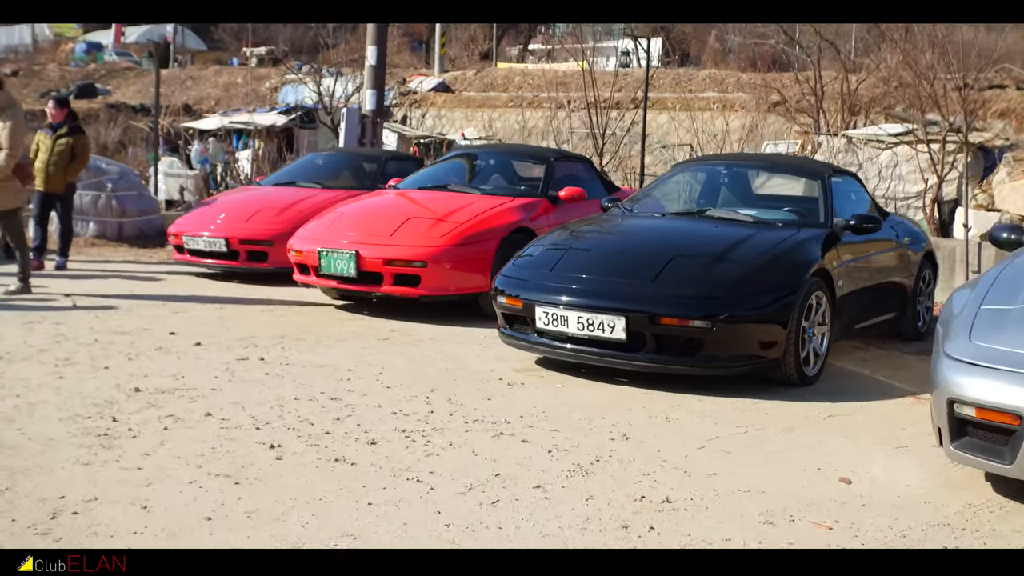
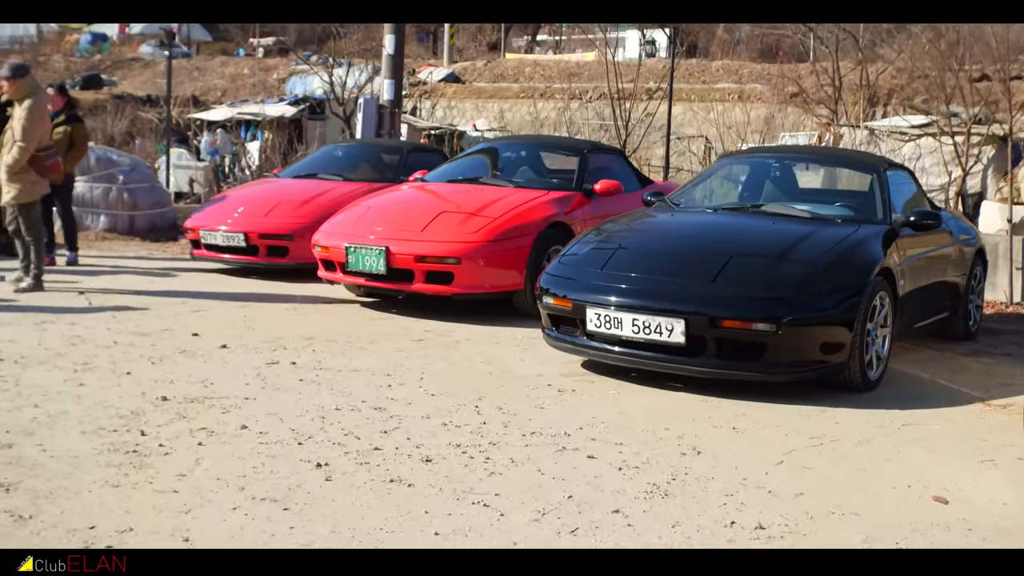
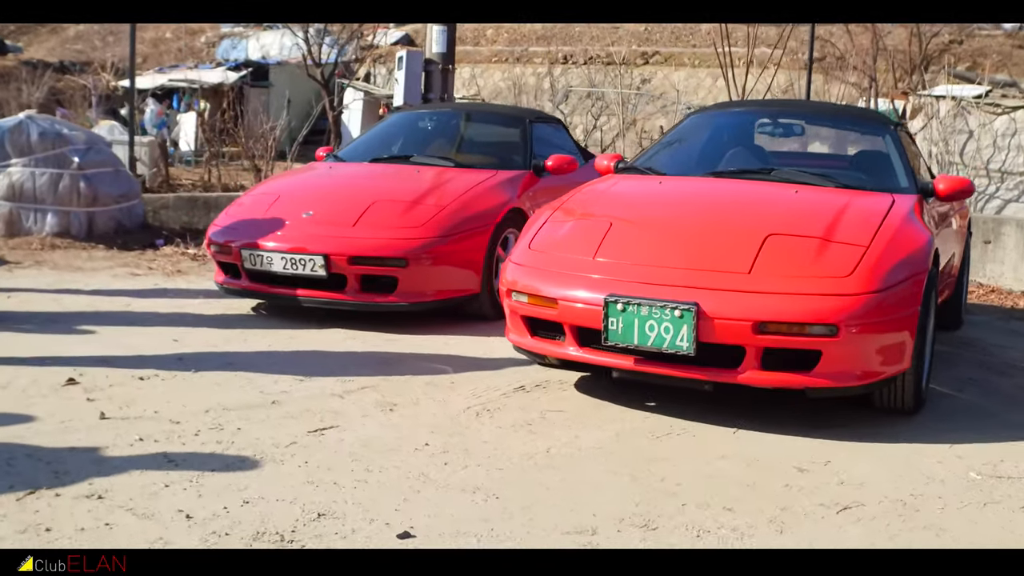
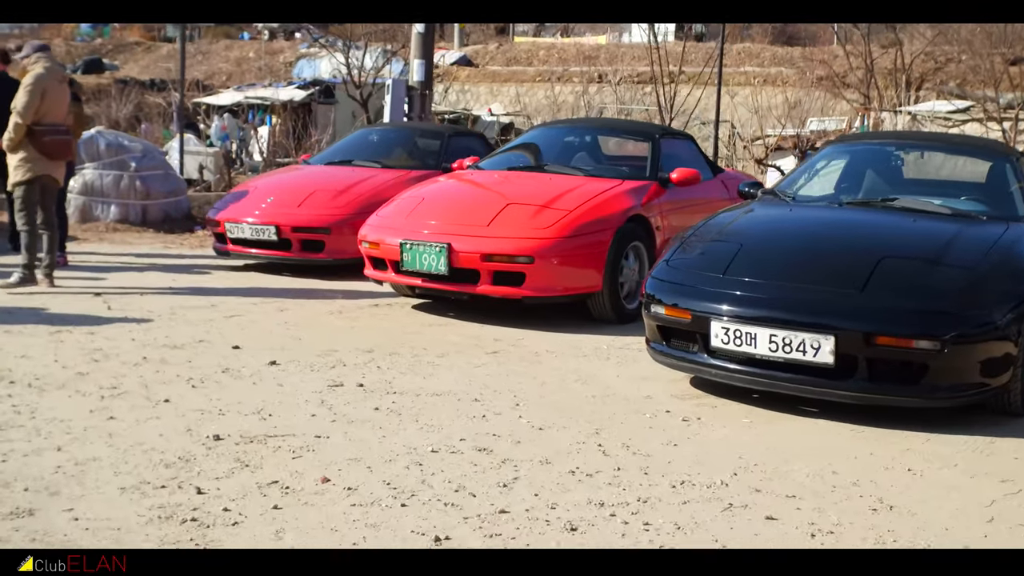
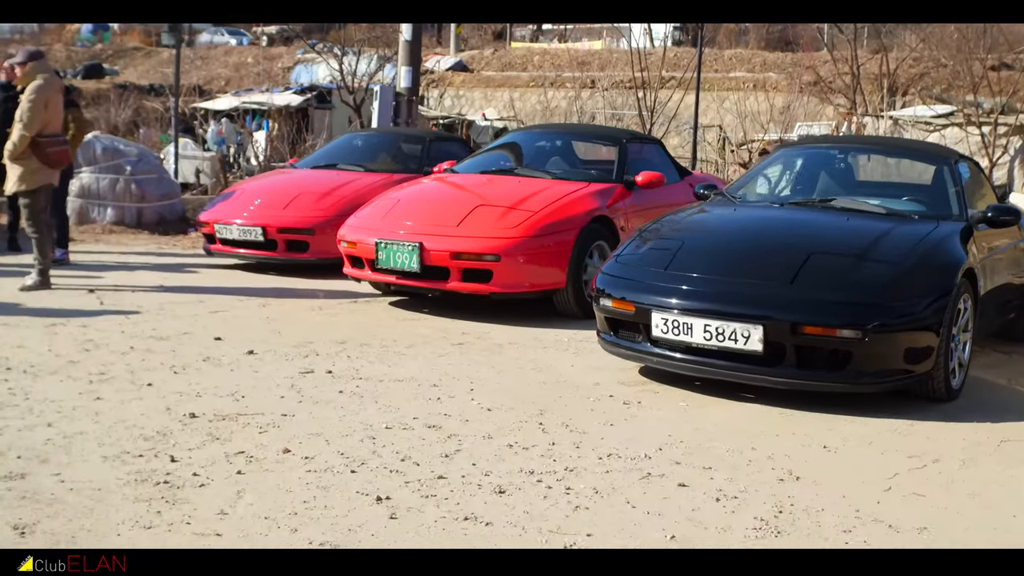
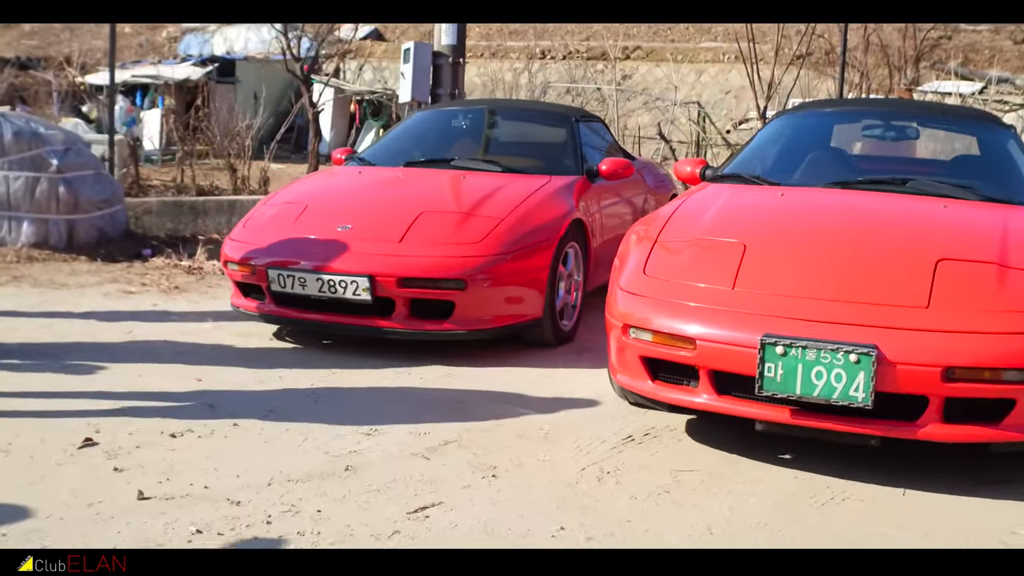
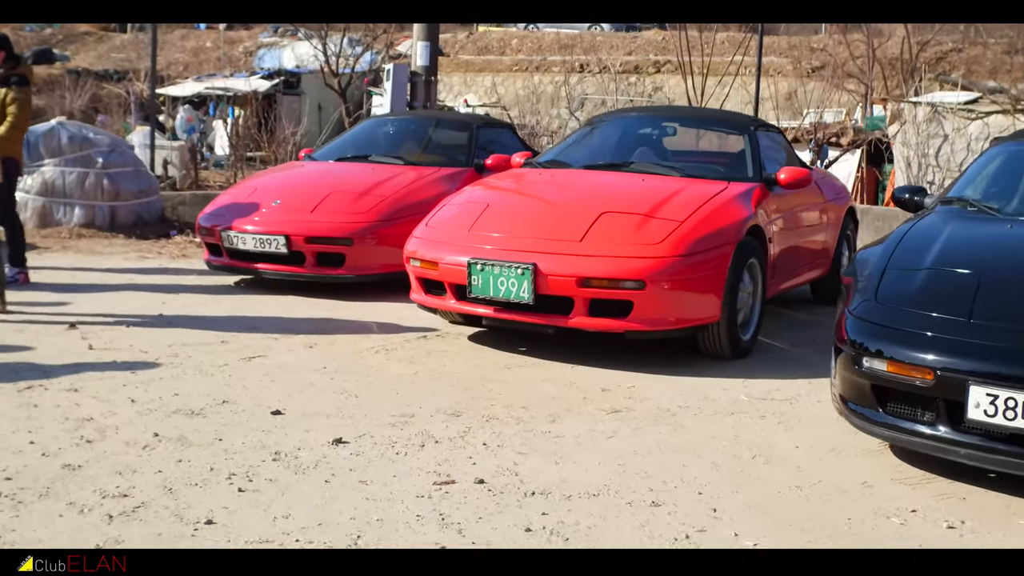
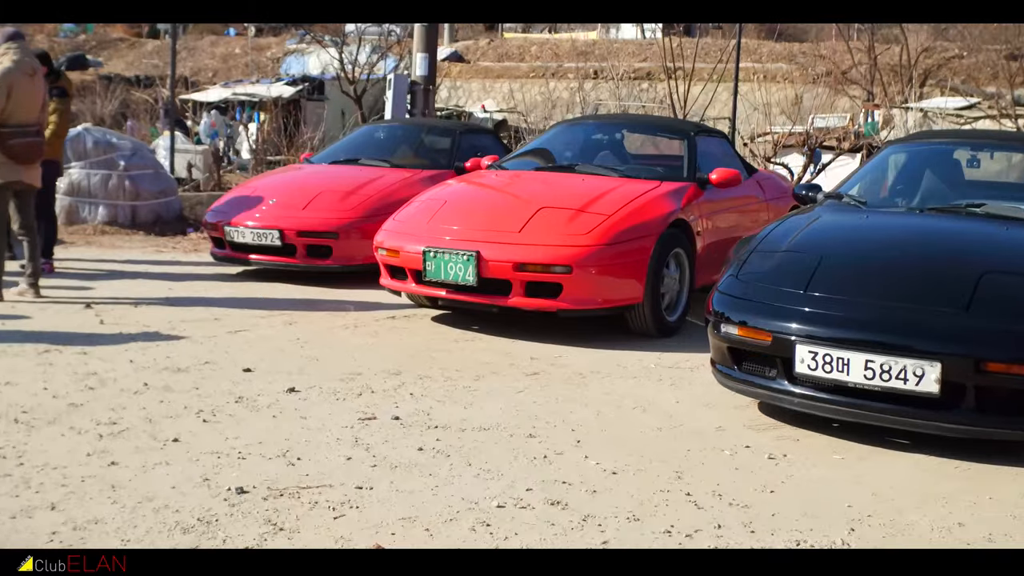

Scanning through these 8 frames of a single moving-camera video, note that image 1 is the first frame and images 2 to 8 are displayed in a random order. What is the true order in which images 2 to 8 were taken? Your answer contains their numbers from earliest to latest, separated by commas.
2, 5, 4, 8, 7, 3, 6
